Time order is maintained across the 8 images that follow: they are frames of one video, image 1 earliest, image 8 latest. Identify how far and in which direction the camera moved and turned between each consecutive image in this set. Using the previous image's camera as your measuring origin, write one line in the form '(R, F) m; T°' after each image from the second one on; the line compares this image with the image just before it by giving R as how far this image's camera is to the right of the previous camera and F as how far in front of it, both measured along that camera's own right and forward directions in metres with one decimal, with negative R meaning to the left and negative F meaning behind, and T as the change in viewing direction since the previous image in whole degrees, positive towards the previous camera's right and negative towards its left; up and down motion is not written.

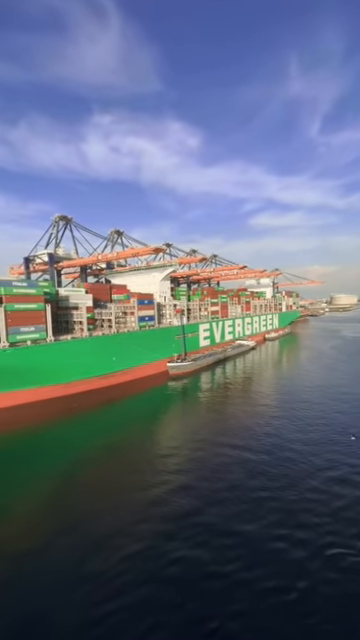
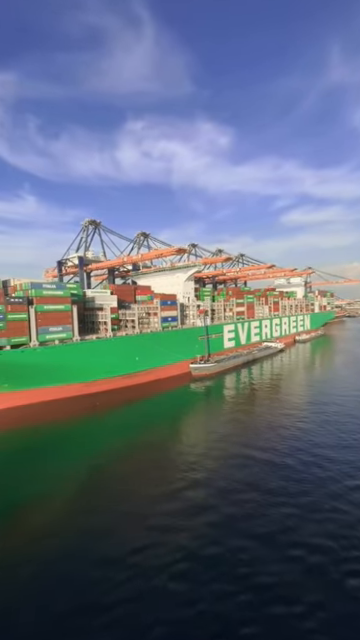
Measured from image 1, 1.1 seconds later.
(+0.8, -0.1) m; -7°
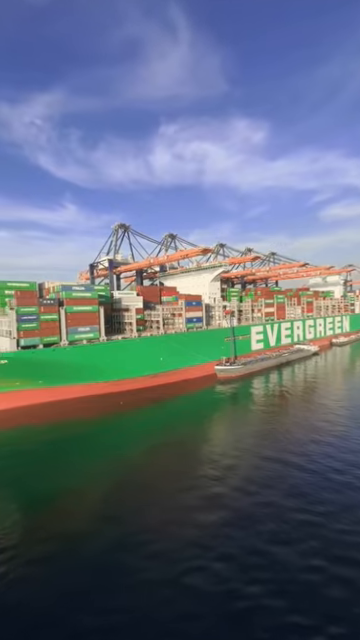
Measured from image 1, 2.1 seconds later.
(+1.0, 0.0) m; -8°
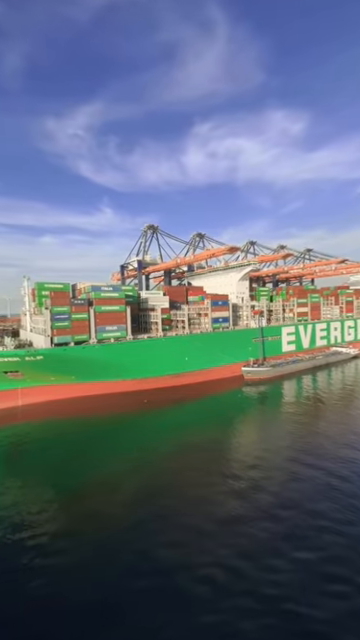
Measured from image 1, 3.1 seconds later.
(+1.2, +0.1) m; -8°
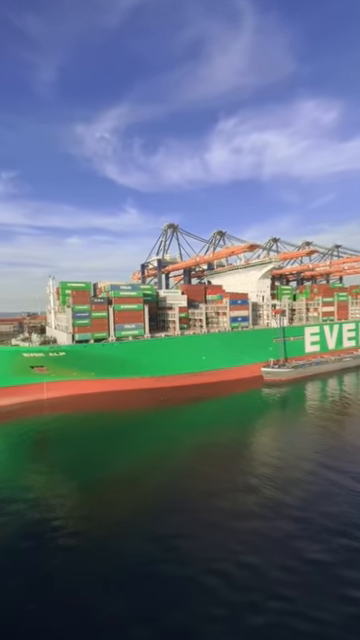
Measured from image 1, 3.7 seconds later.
(+0.8, +0.1) m; -6°
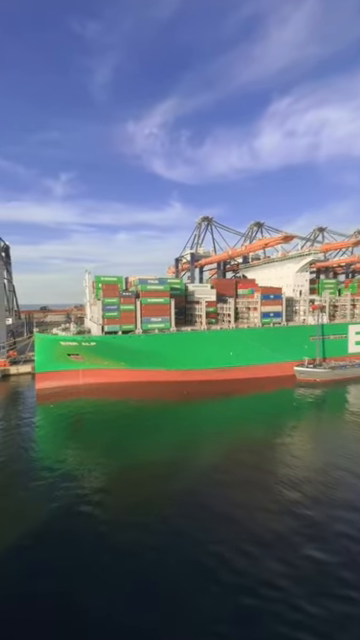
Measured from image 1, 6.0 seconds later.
(+2.1, +0.4) m; -12°
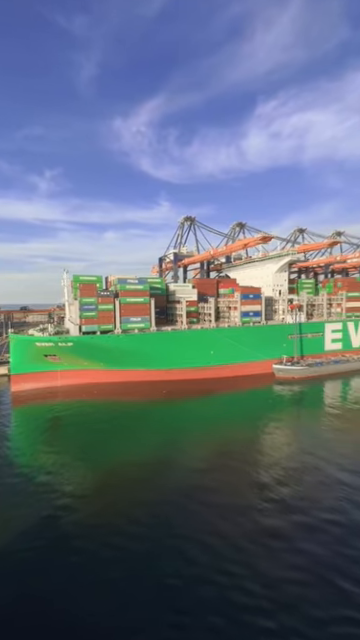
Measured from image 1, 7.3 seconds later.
(+0.6, -0.4) m; +1°
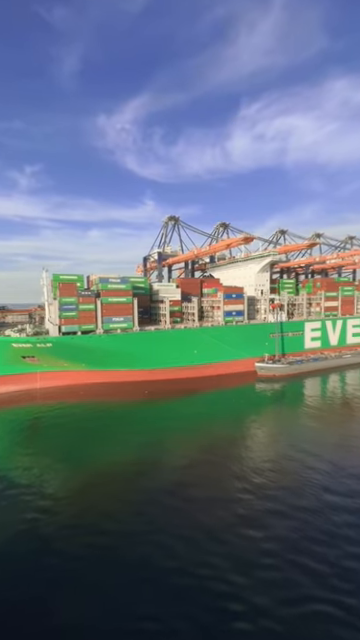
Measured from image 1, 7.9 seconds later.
(0.0, -0.2) m; +3°
